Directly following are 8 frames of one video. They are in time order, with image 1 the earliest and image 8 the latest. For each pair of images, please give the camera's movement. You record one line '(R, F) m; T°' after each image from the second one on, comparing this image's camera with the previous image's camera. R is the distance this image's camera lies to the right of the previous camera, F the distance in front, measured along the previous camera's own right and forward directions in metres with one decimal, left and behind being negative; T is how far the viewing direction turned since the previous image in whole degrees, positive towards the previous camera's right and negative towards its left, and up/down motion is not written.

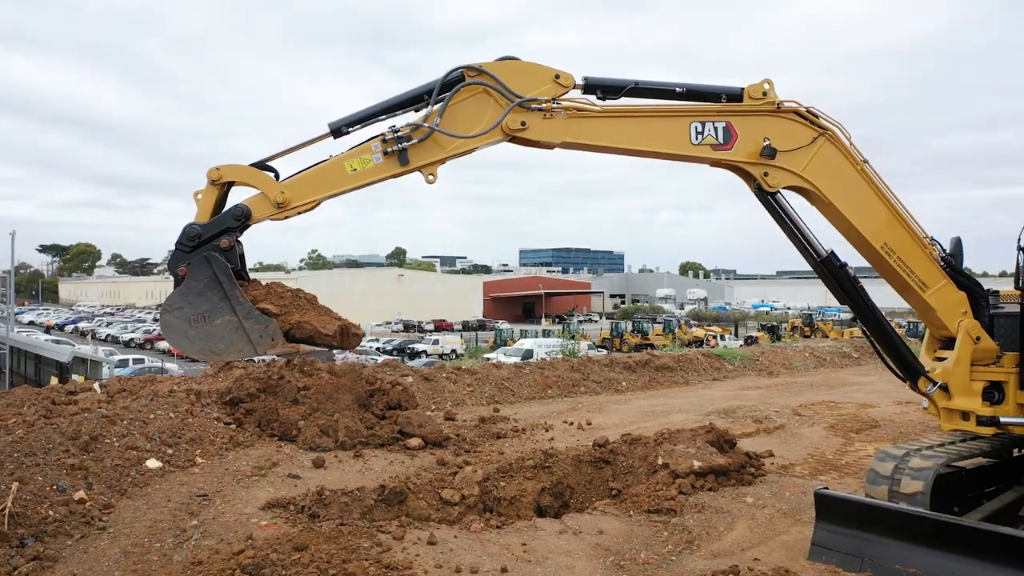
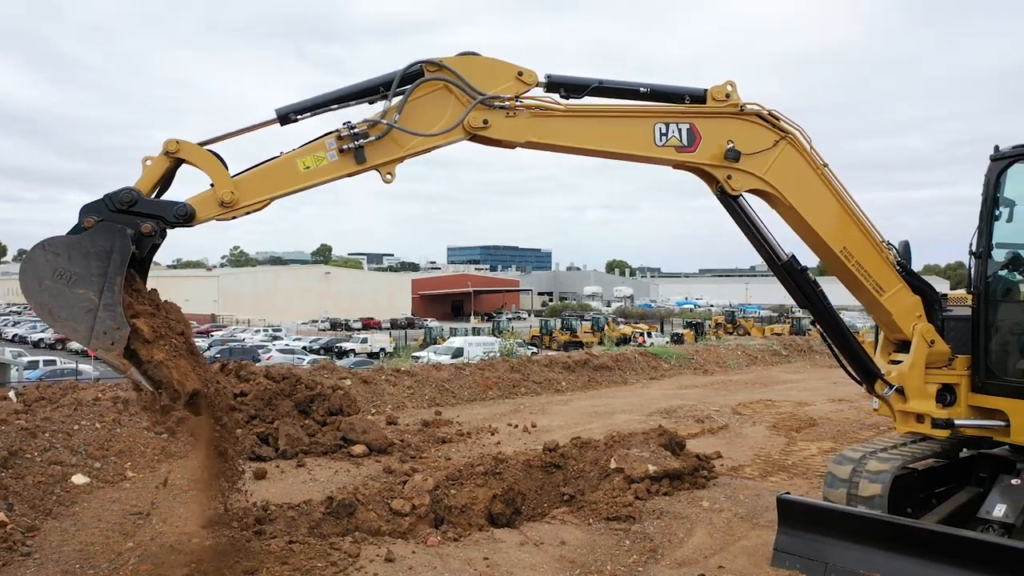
(-0.2, +0.2) m; +6°
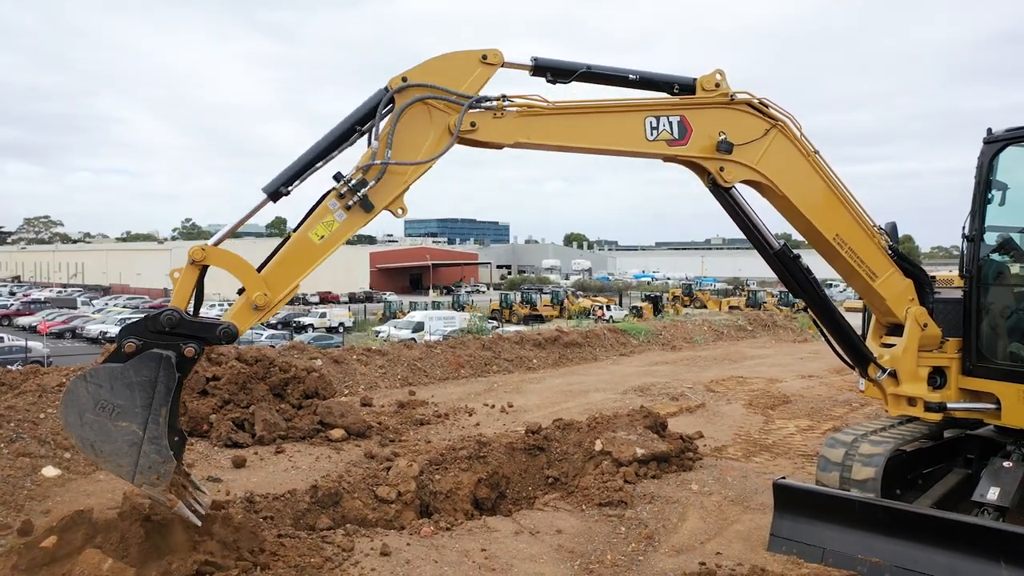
(-0.3, +0.2) m; +3°
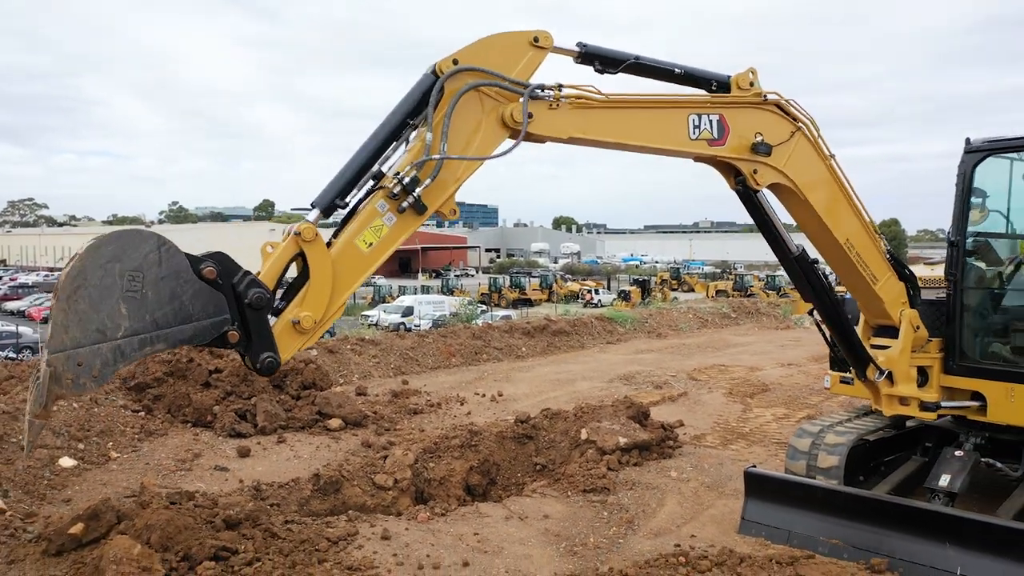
(0.0, -0.4) m; +1°
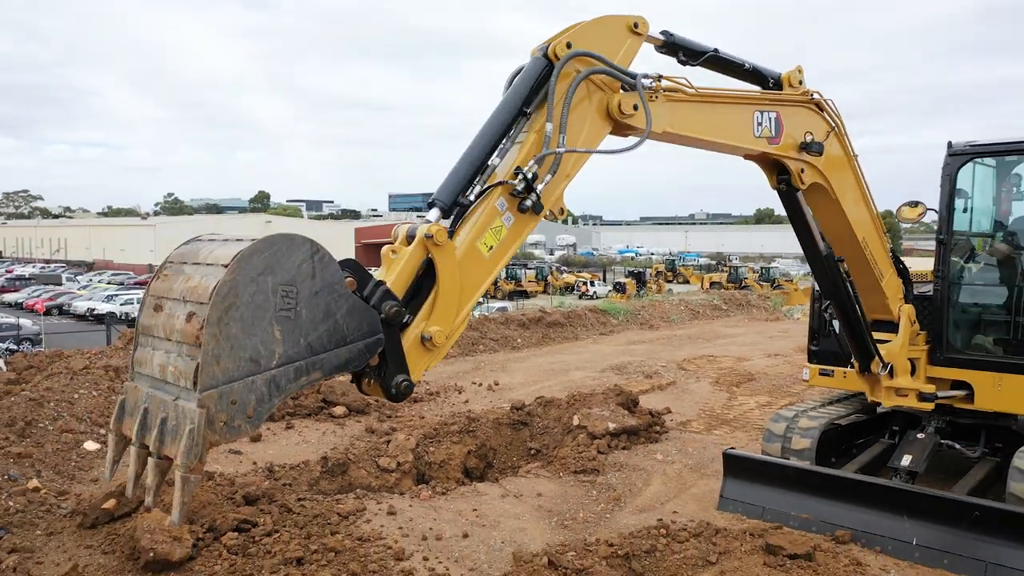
(0.0, -0.4) m; 0°
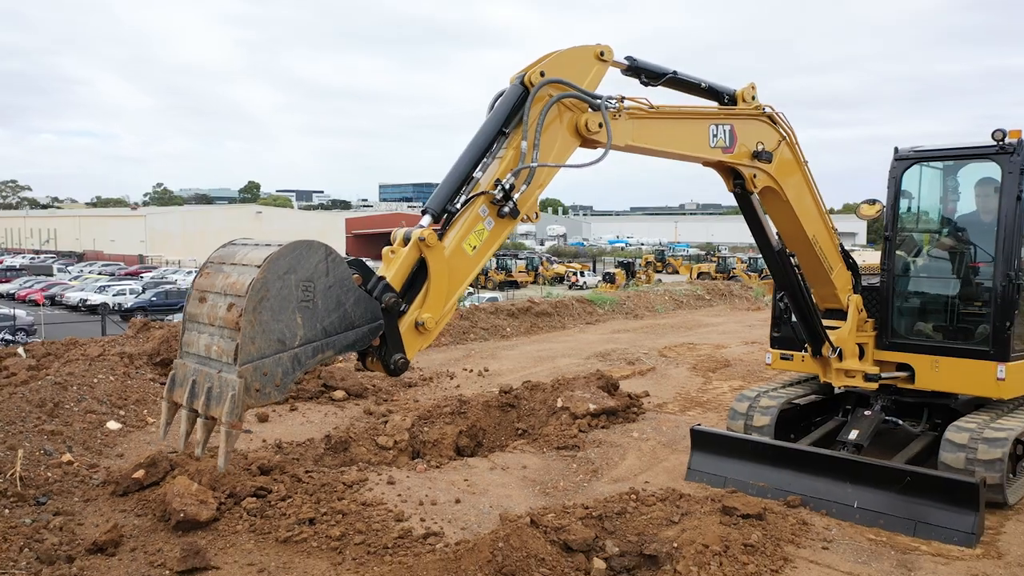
(0.0, -0.6) m; +1°
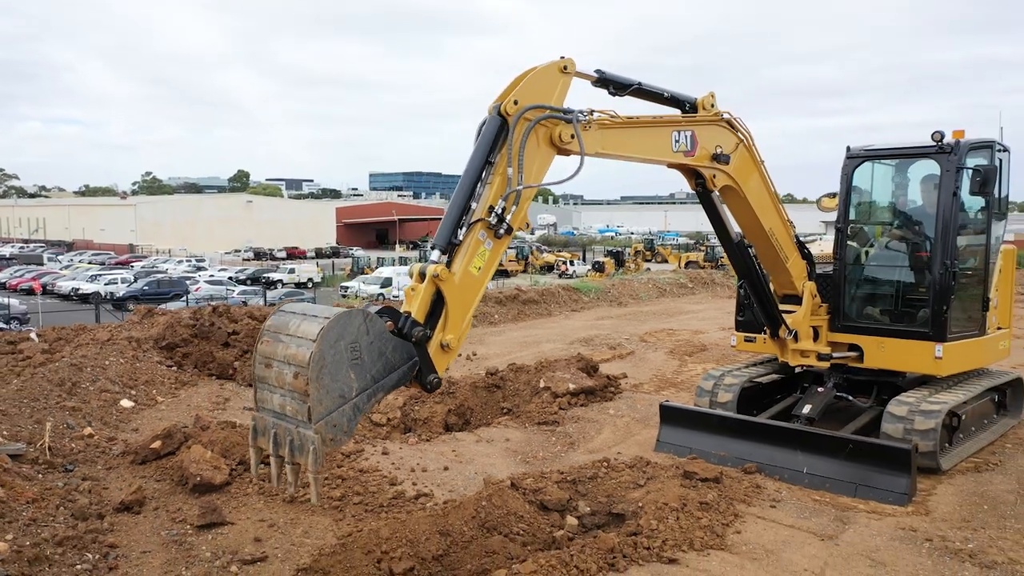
(+0.1, -0.6) m; +1°
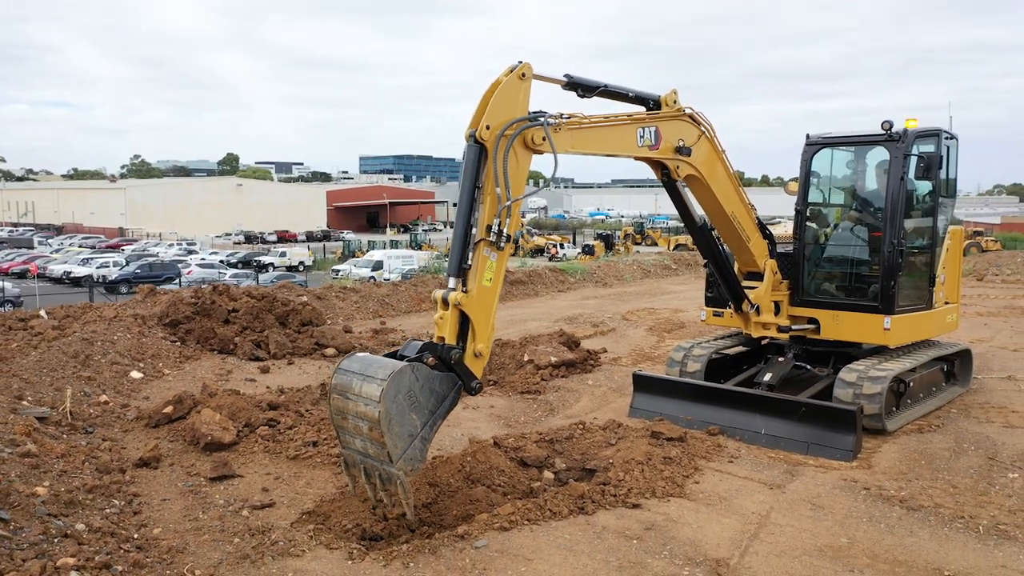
(+0.1, -0.6) m; +1°
